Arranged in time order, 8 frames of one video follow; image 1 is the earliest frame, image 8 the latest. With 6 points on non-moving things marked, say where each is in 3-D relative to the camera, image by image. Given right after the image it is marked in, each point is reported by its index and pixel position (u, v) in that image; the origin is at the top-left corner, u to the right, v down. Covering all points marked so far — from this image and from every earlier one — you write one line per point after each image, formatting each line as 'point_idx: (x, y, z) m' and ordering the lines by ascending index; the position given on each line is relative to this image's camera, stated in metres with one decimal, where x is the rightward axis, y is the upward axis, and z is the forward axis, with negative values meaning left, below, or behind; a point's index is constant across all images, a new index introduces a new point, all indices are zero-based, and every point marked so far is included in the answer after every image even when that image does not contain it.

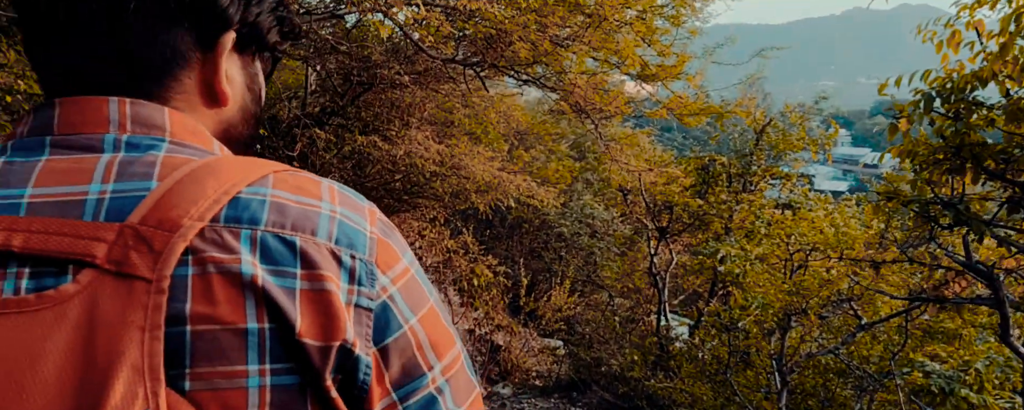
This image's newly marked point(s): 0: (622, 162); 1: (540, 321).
0: (+1.2, +0.5, +7.0) m
1: (+0.4, -1.7, +10.1) m
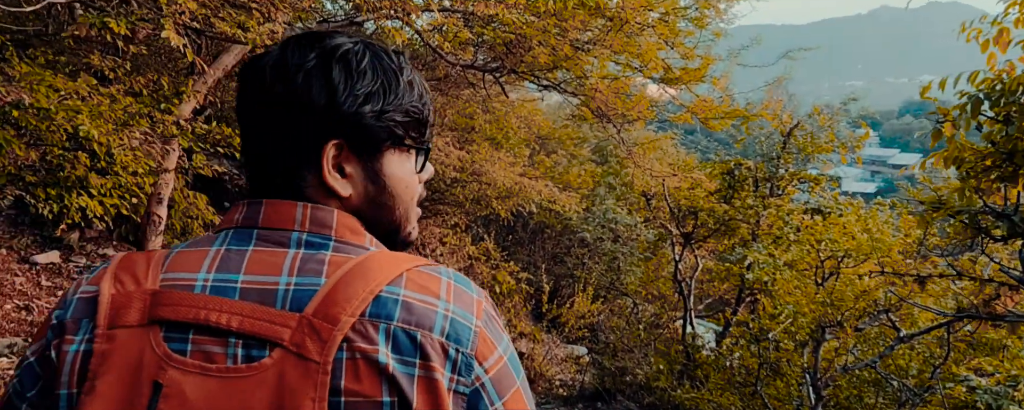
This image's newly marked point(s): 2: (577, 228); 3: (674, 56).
0: (+1.4, +0.4, +6.9) m
1: (+0.8, -1.8, +10.0) m
2: (+1.4, -0.5, +14.1) m
3: (+1.3, +1.2, +5.5) m
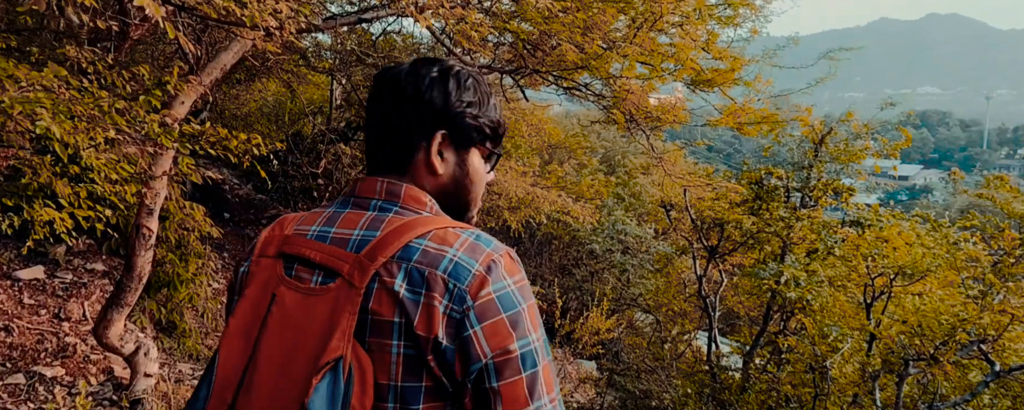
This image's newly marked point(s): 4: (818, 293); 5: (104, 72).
0: (+1.5, +0.3, +6.5) m
1: (+0.9, -2.0, +9.6) m
2: (+1.5, -0.7, +13.7) m
3: (+1.5, +1.1, +5.1) m
4: (+2.7, -0.8, +6.0) m
5: (-2.2, +0.7, +3.6) m
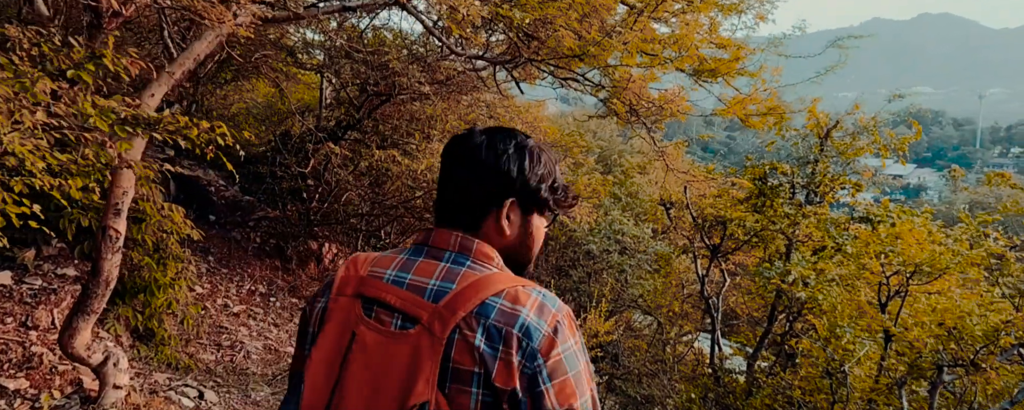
0: (+1.5, +0.3, +6.2) m
1: (+0.9, -2.0, +9.3) m
2: (+1.4, -0.7, +13.4) m
3: (+1.4, +1.1, +4.9) m
4: (+2.7, -0.7, +5.7) m
5: (-2.3, +0.7, +3.4) m
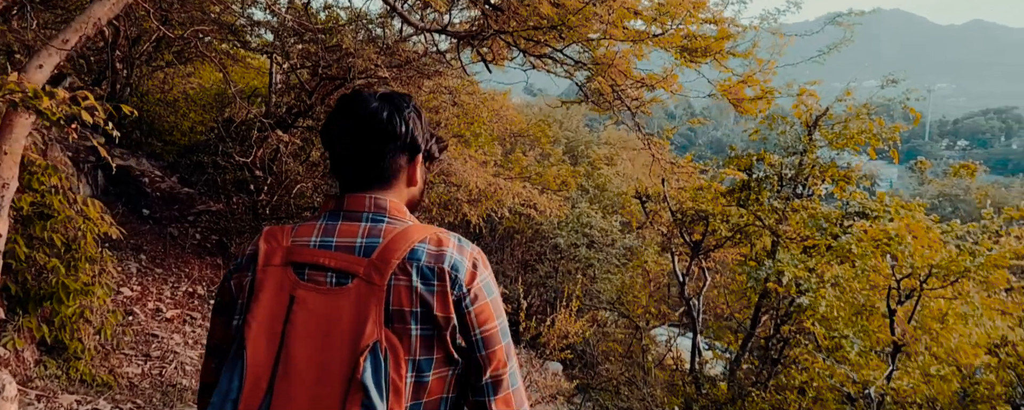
0: (+1.2, +0.4, +5.7) m
1: (+0.4, -1.9, +8.8) m
2: (+0.8, -0.5, +12.9) m
3: (+1.2, +1.2, +4.4) m
4: (+2.4, -0.7, +5.3) m
5: (-2.4, +0.7, +2.6) m
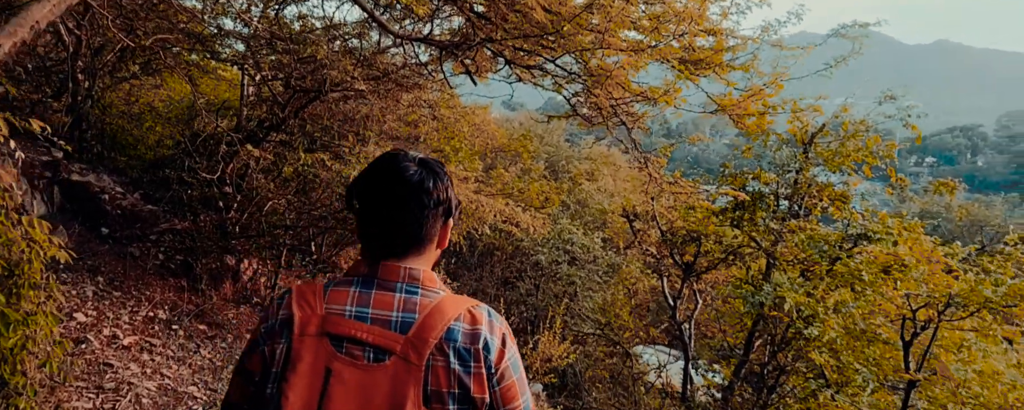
0: (+1.1, +0.2, +5.4) m
1: (+0.2, -2.1, +8.4) m
2: (+0.4, -0.9, +12.6) m
3: (+1.1, +1.0, +4.1) m
4: (+2.3, -0.9, +5.0) m
5: (-2.4, +0.7, +2.3) m
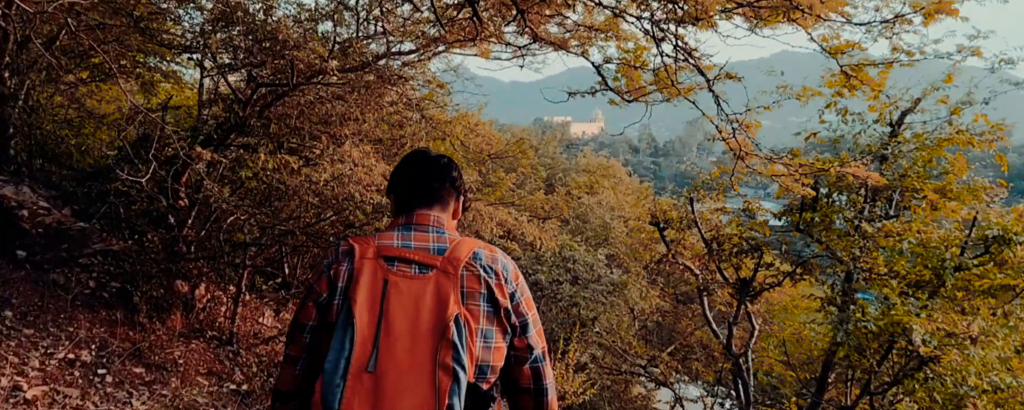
0: (+1.1, +0.2, +4.2) m
1: (+0.3, -2.2, +7.1) m
2: (+0.4, -1.1, +11.3) m
3: (+1.2, +1.1, +2.9) m
4: (+2.4, -0.8, +3.8) m
5: (-2.3, +0.7, +1.0) m
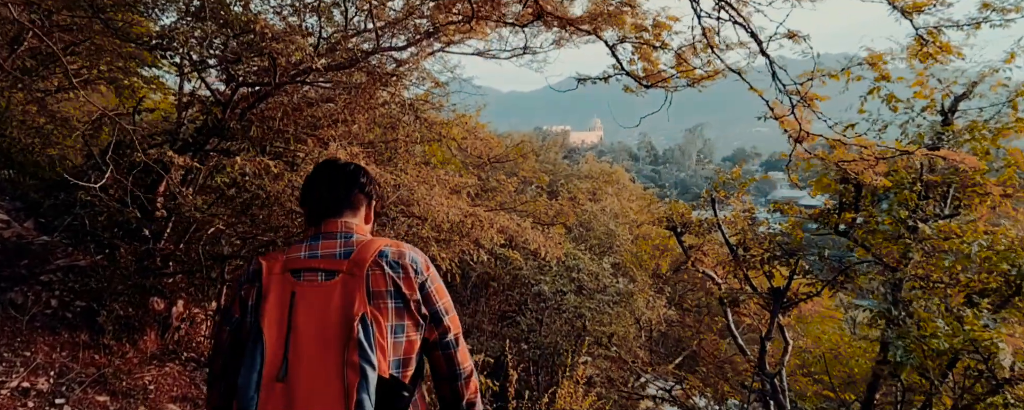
0: (+1.2, +0.2, +3.7) m
1: (+0.3, -2.3, +6.5) m
2: (+0.4, -1.2, +10.8) m
3: (+1.2, +1.1, +2.4) m
4: (+2.4, -0.8, +3.2) m
5: (-2.3, +0.7, +0.5) m
